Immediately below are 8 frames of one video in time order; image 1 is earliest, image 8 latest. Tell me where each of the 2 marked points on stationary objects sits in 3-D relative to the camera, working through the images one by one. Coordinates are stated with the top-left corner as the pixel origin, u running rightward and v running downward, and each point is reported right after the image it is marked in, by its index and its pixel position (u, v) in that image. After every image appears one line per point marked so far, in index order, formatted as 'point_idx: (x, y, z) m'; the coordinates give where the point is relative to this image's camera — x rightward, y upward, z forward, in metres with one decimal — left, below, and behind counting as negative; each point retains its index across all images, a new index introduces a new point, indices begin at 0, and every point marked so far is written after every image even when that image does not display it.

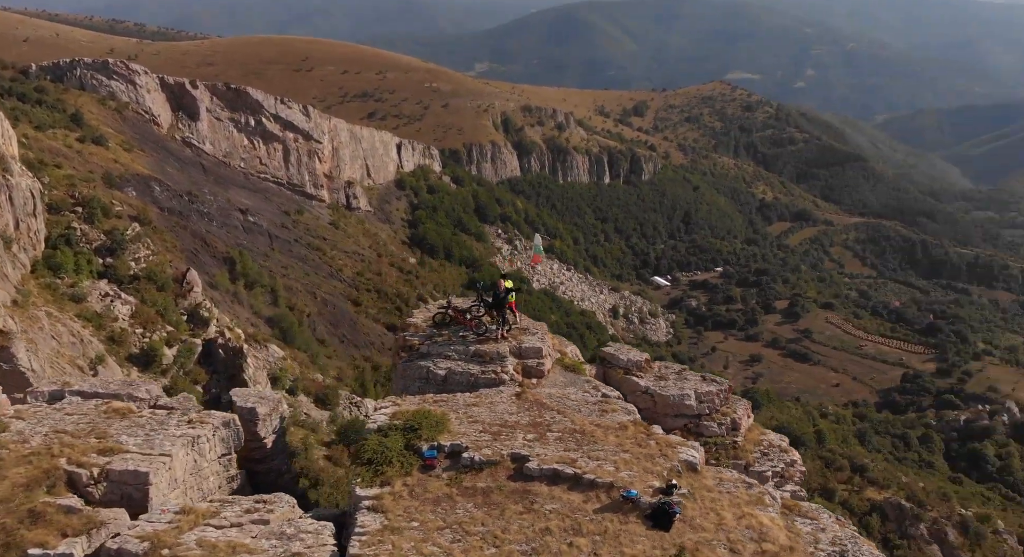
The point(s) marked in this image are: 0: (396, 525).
0: (-1.7, -3.8, +12.3) m
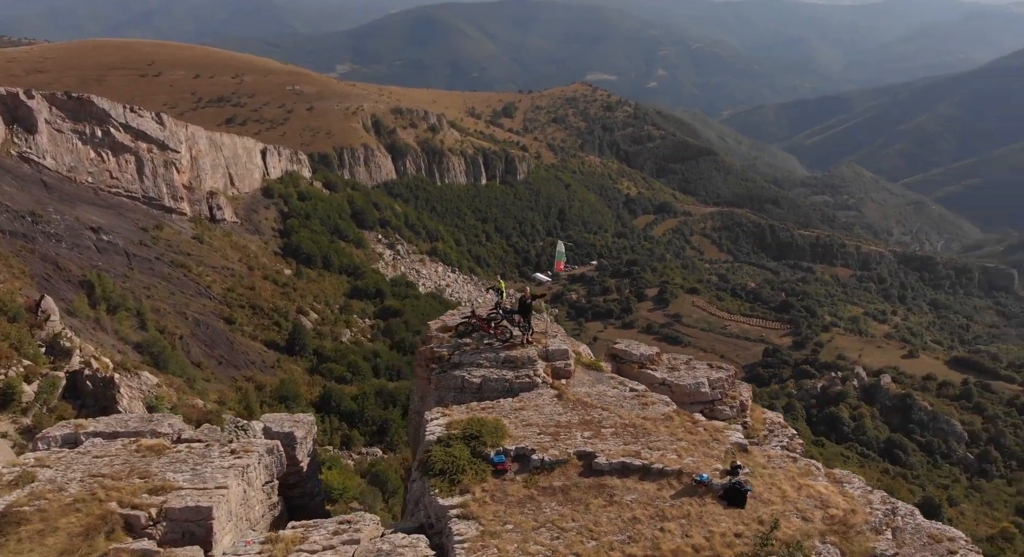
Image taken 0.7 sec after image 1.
0: (-0.3, -4.0, +12.9) m
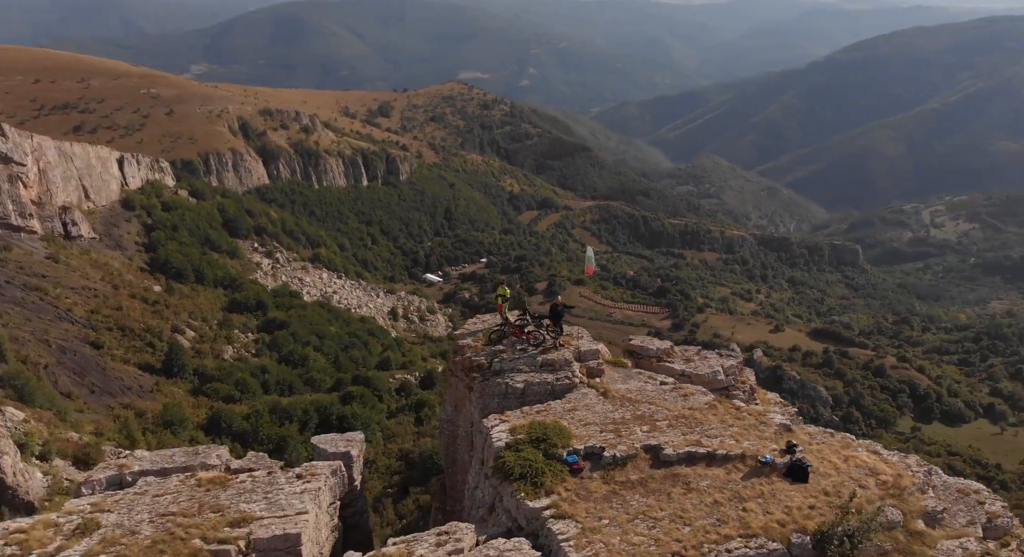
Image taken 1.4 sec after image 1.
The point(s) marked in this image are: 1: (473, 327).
0: (+1.4, -4.2, +13.6) m
1: (-0.8, -1.1, +19.0) m
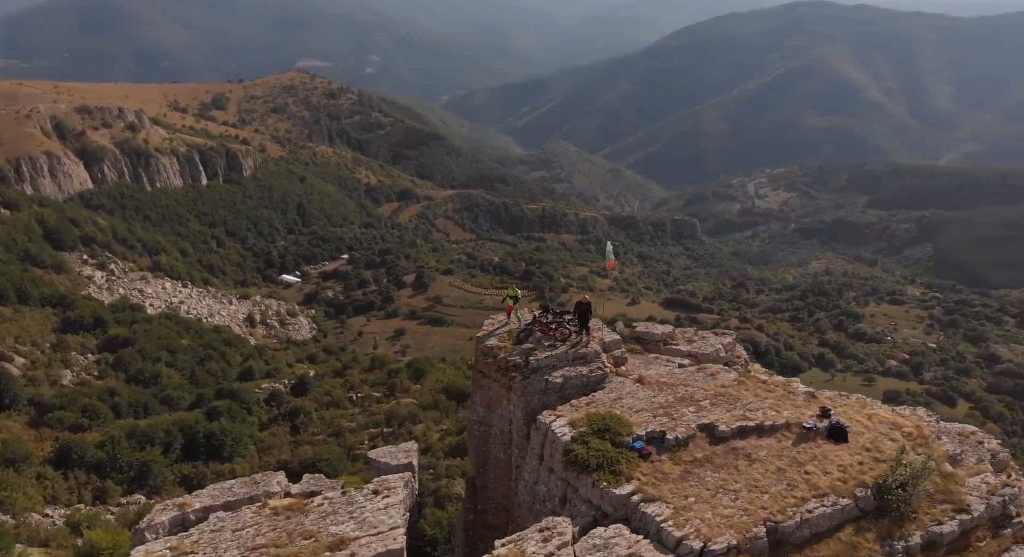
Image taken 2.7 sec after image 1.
0: (+3.1, -4.1, +14.5) m
1: (-0.4, -1.2, +19.3) m
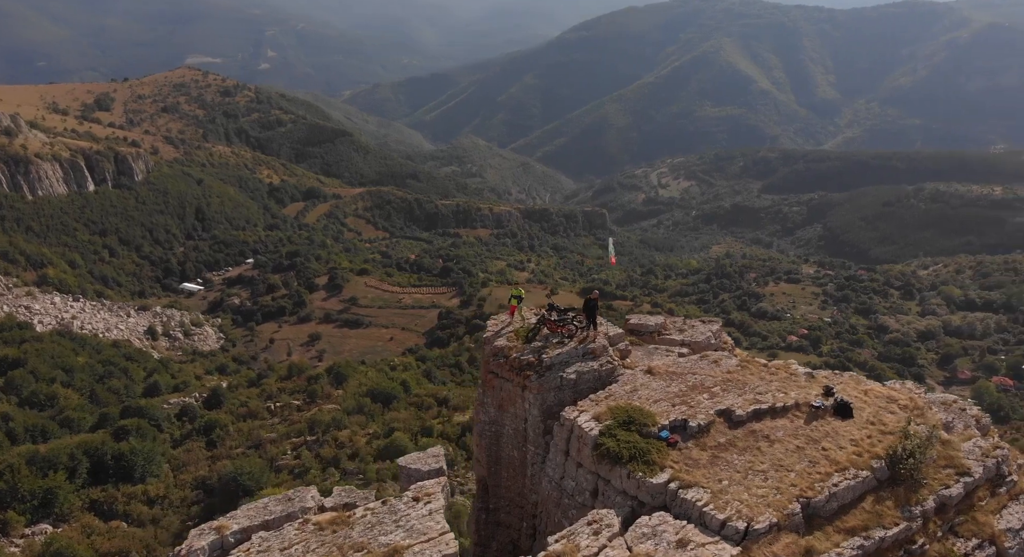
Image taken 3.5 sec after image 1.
0: (+3.9, -3.9, +15.1) m
1: (-0.3, -1.2, +19.4) m
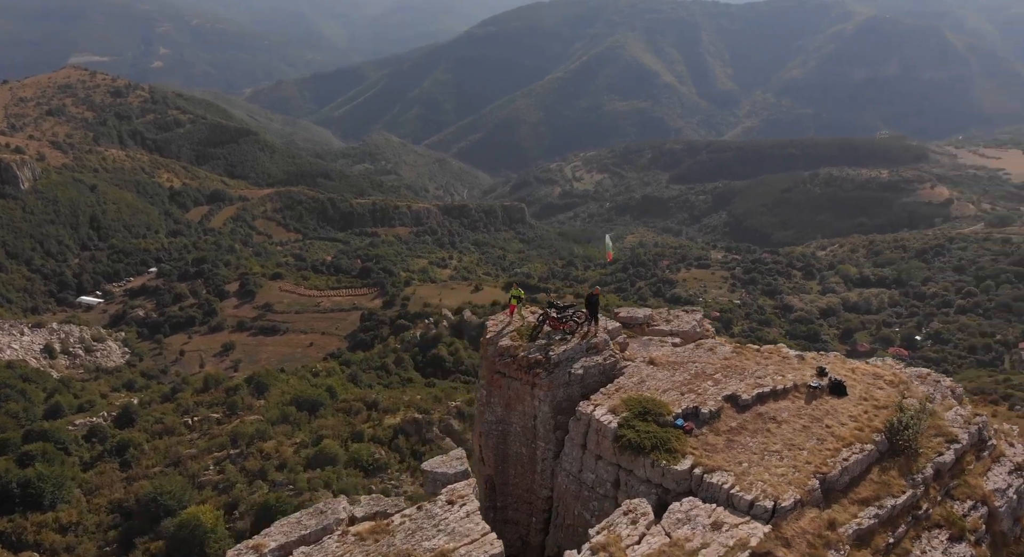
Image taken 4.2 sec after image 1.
0: (+4.5, -3.8, +15.8) m
1: (-0.3, -1.2, +19.5) m
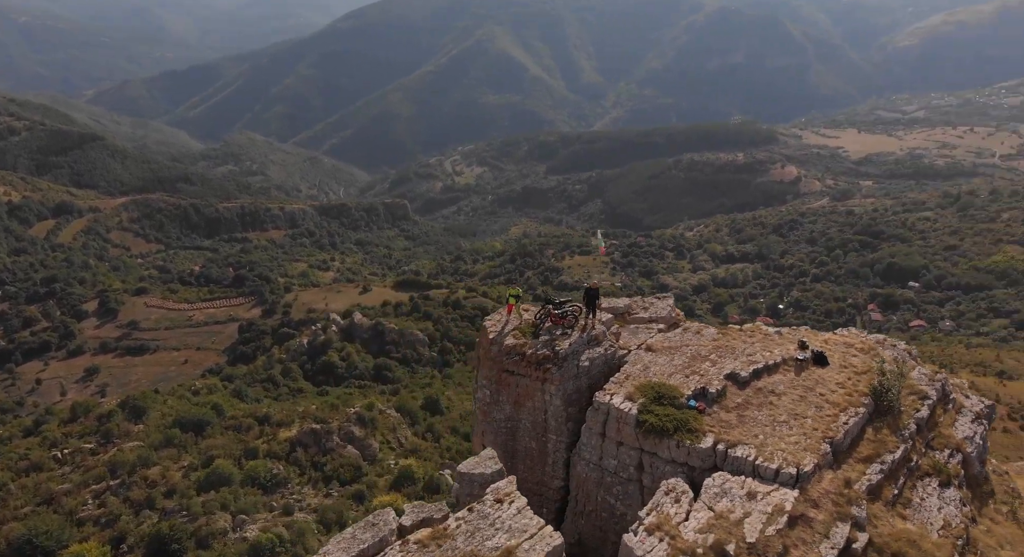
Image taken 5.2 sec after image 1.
0: (+5.2, -3.5, +17.0) m
1: (-0.3, -1.2, +19.8) m
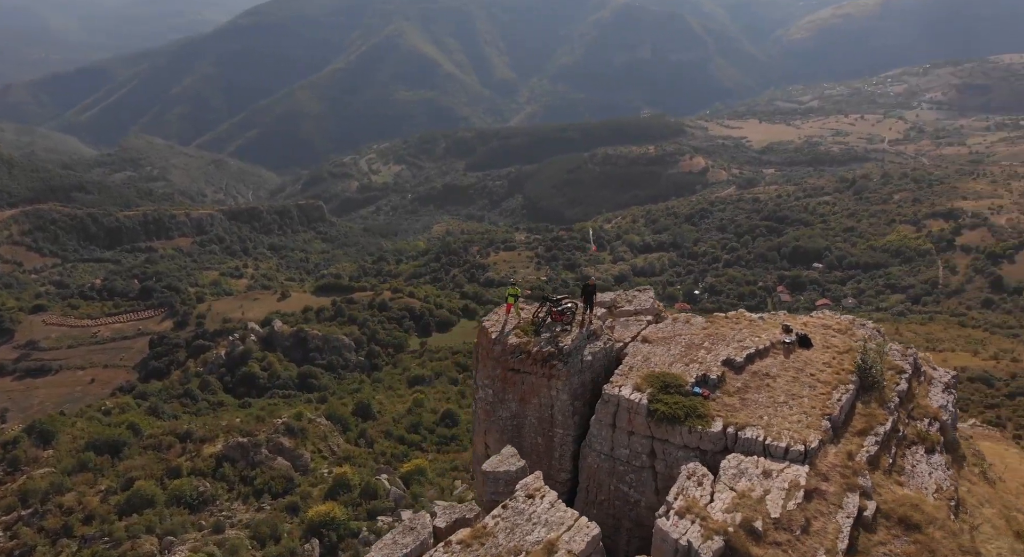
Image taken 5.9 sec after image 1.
0: (+5.6, -3.2, +17.8) m
1: (-0.3, -1.2, +19.9) m
